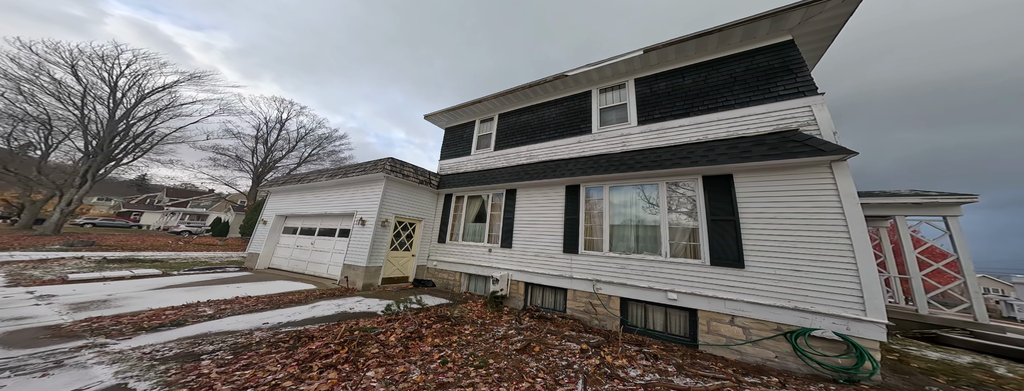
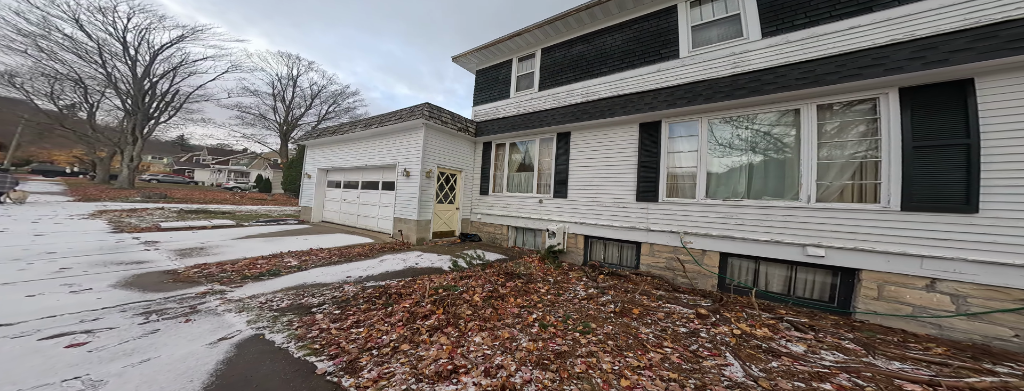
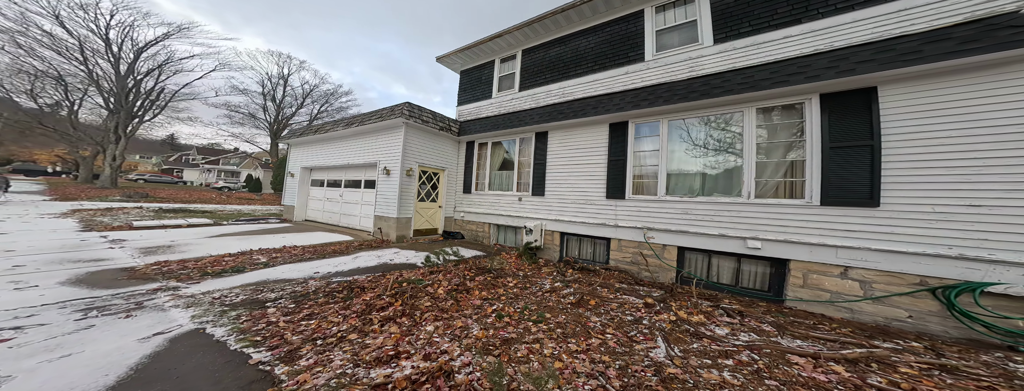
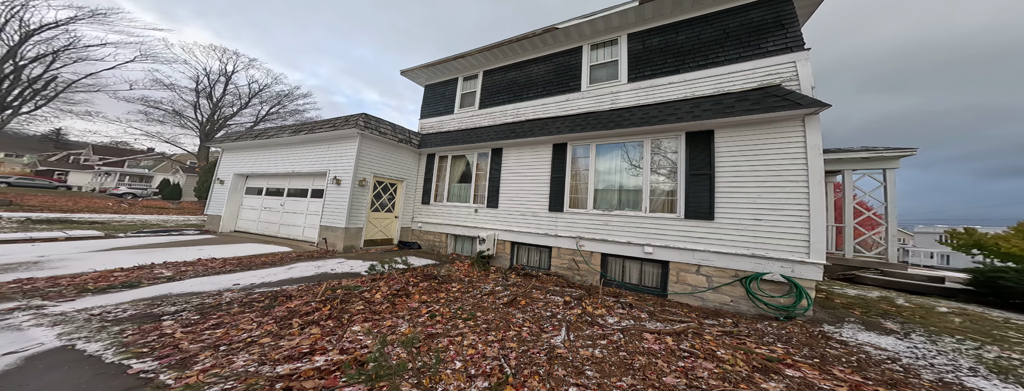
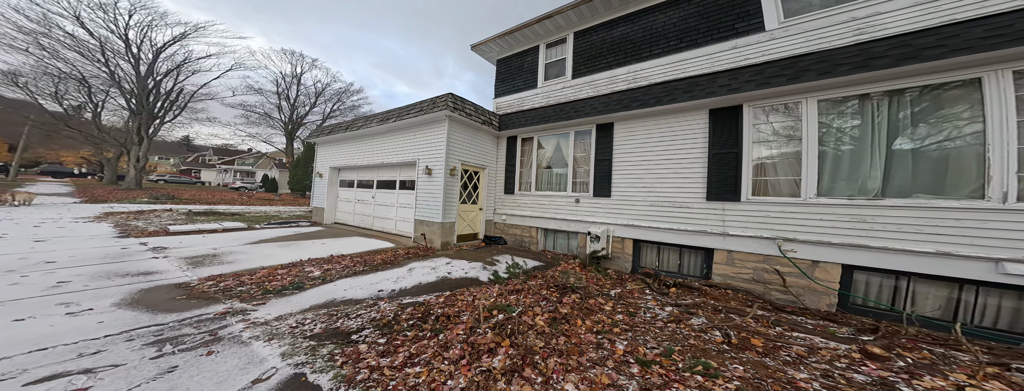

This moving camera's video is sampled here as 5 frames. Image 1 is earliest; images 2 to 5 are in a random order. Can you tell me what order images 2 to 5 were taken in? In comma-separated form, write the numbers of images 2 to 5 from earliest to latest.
4, 3, 2, 5
